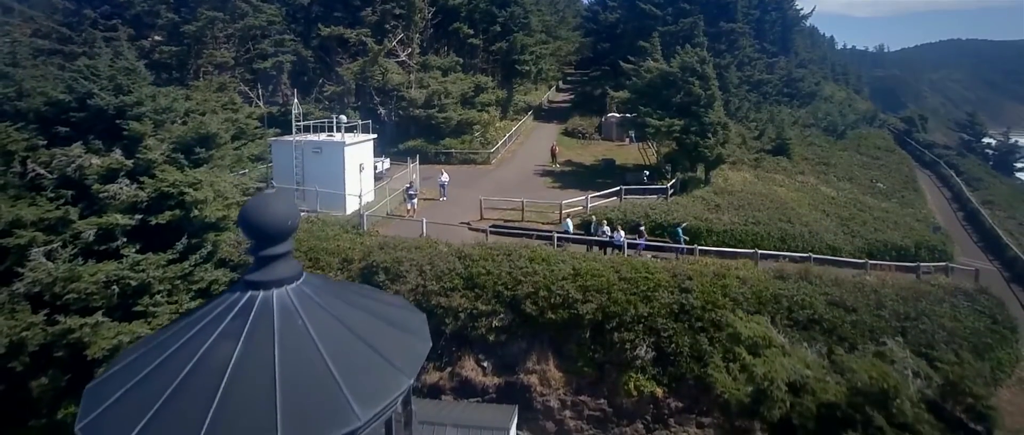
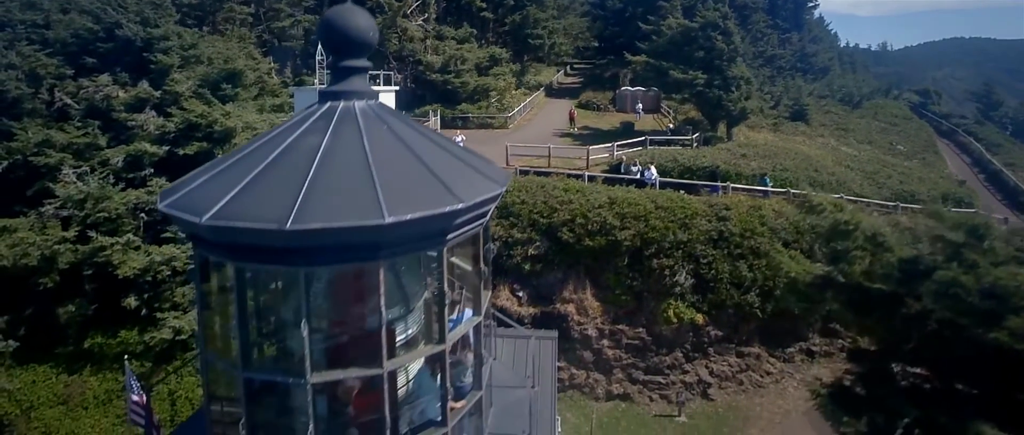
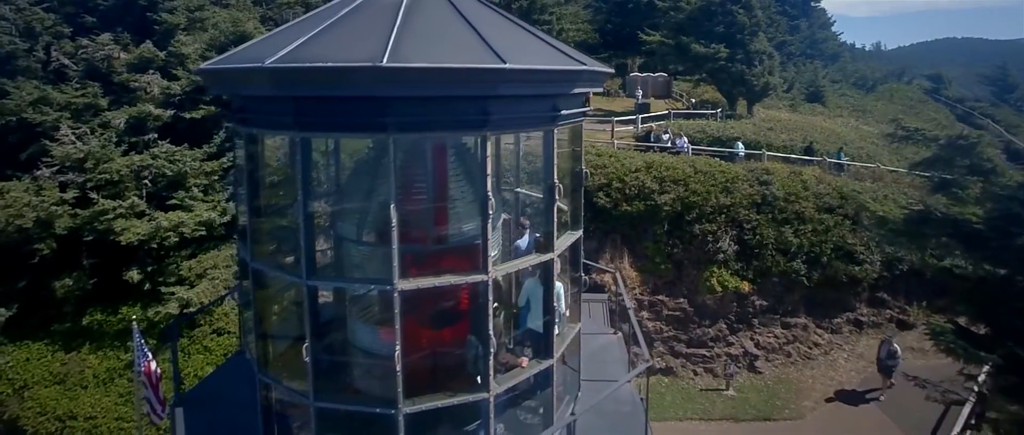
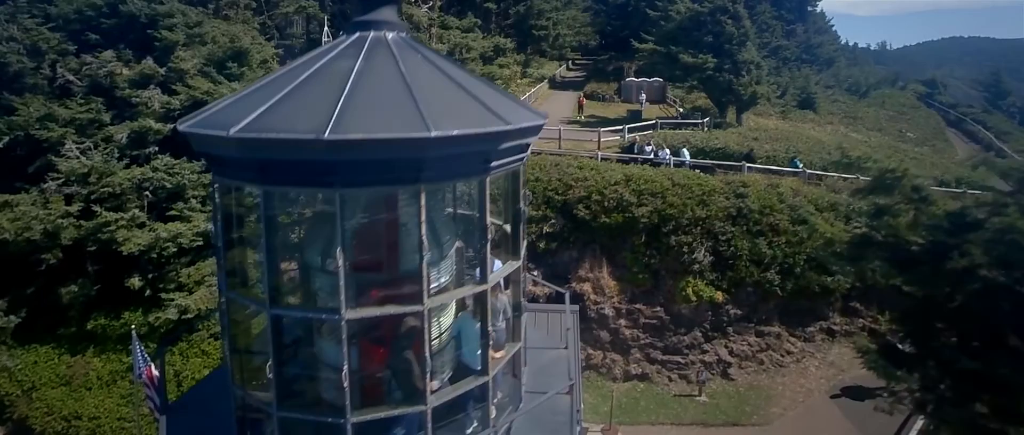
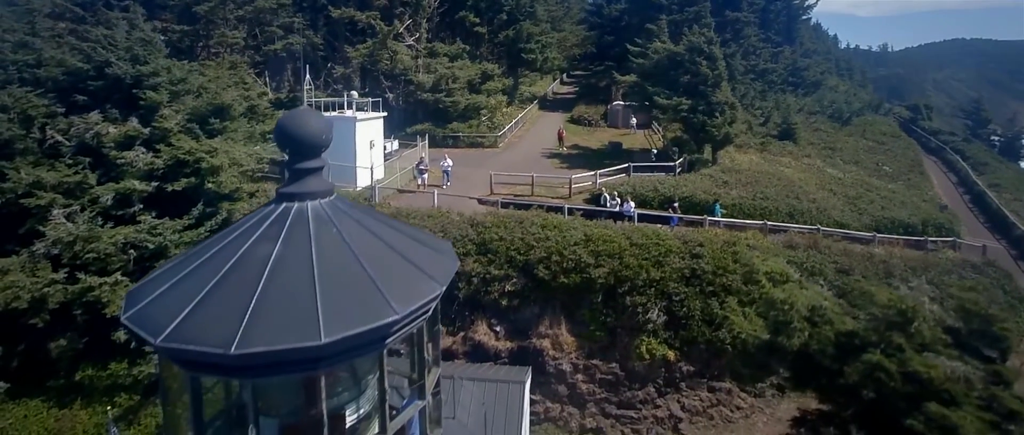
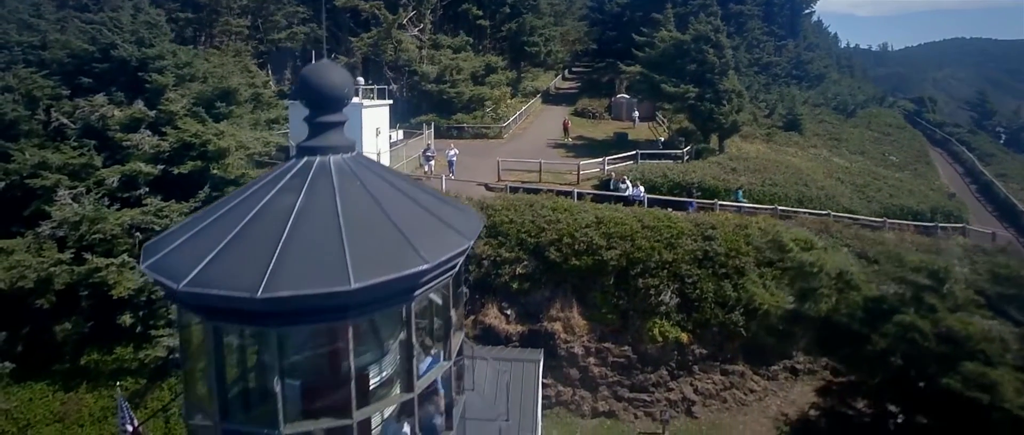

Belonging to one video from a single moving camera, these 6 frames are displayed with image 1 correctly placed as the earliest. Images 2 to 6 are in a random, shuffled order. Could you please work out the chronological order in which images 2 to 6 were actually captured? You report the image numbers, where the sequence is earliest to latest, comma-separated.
5, 6, 2, 4, 3
